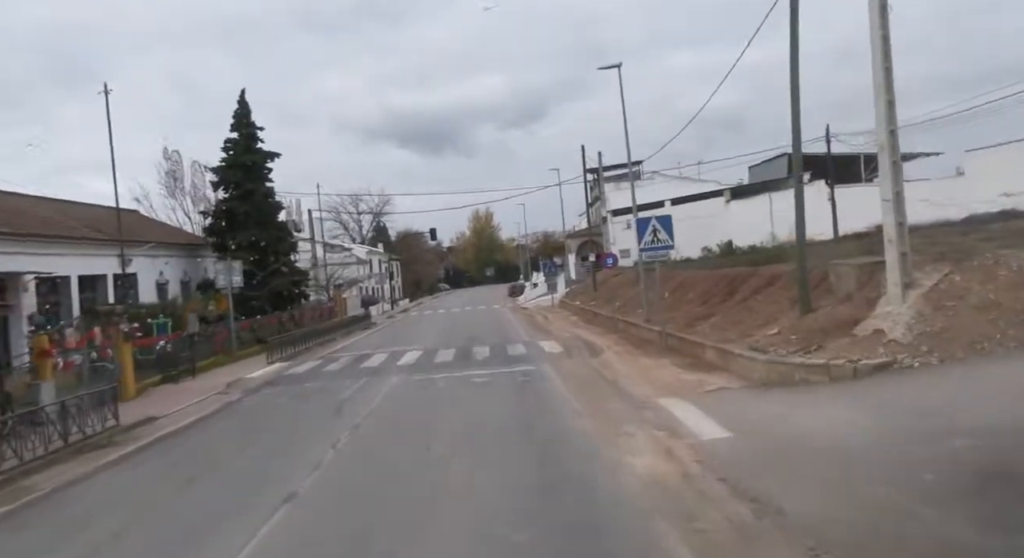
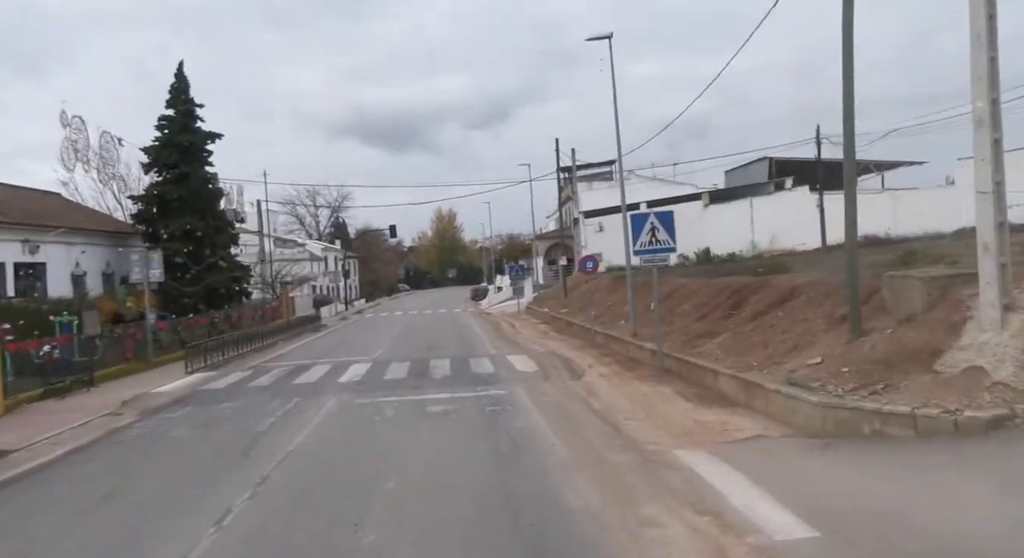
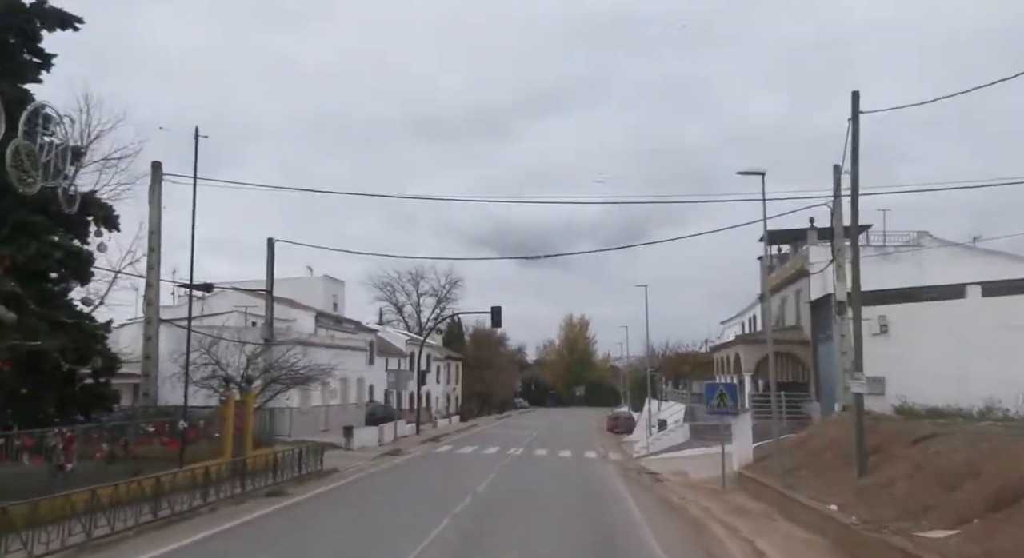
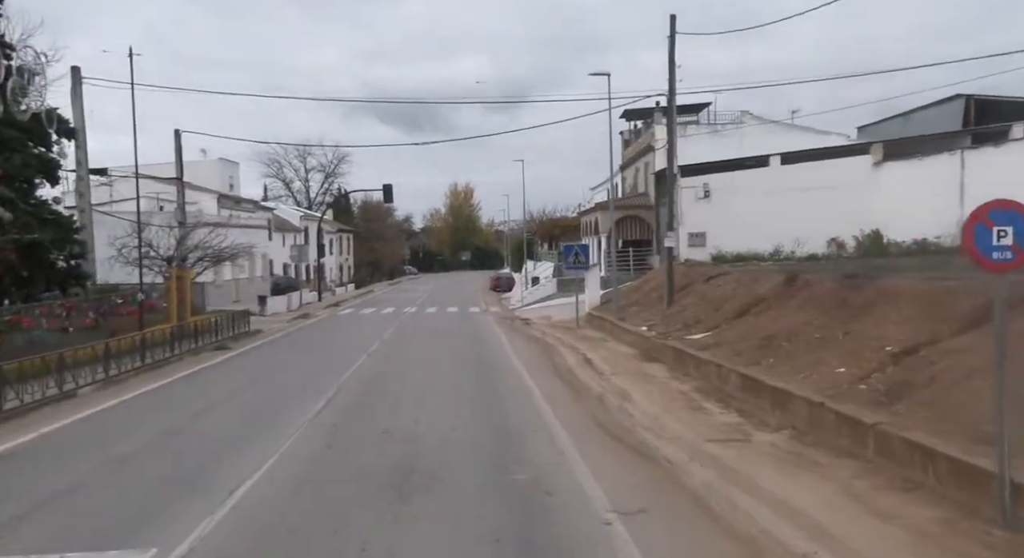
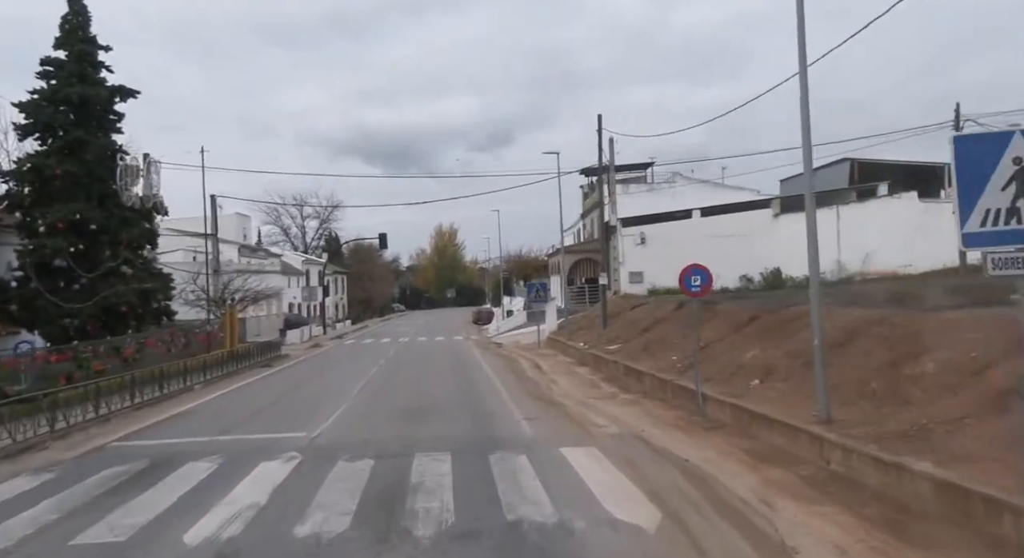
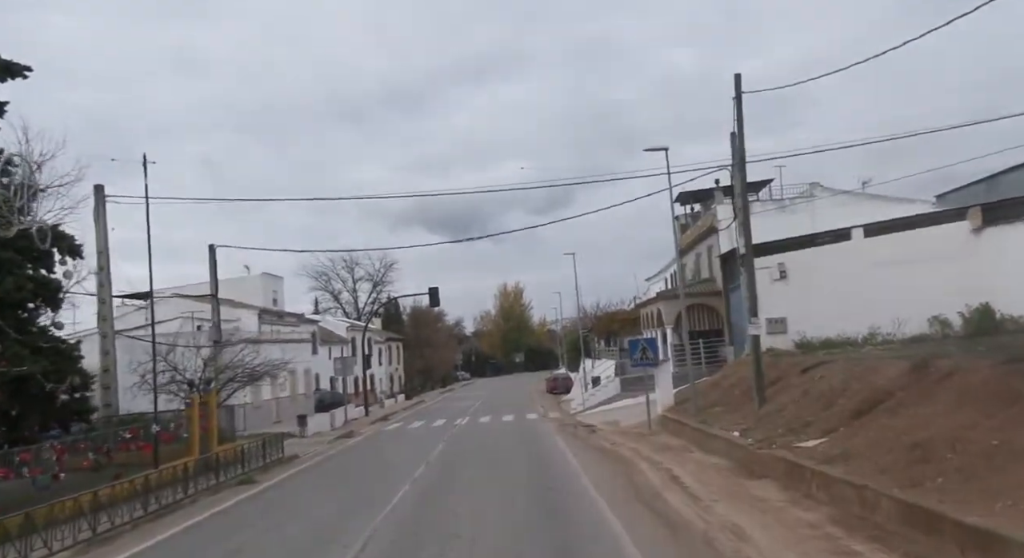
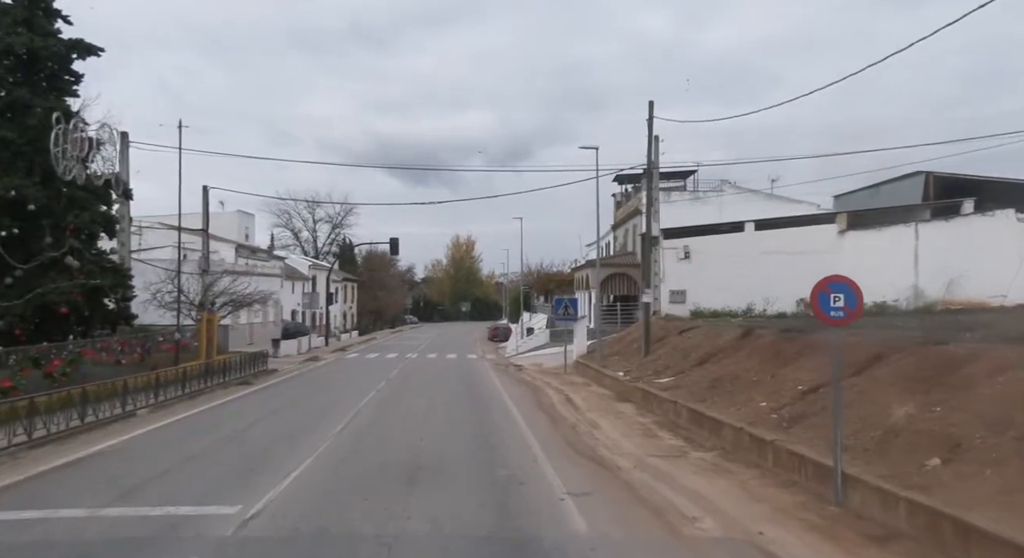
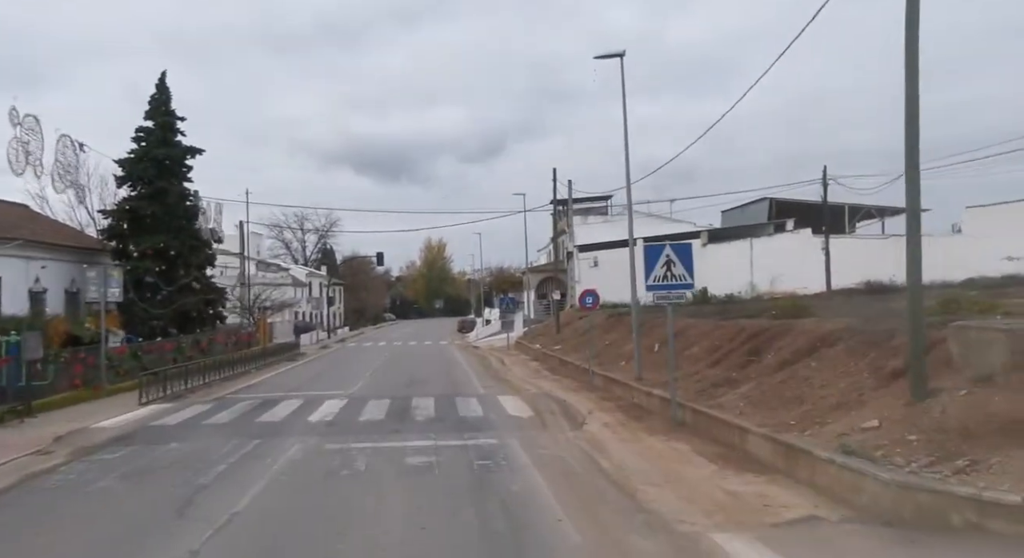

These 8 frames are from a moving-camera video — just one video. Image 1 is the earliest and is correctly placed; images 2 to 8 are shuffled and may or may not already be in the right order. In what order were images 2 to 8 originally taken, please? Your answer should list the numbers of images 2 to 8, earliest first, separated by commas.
2, 8, 5, 7, 4, 6, 3
